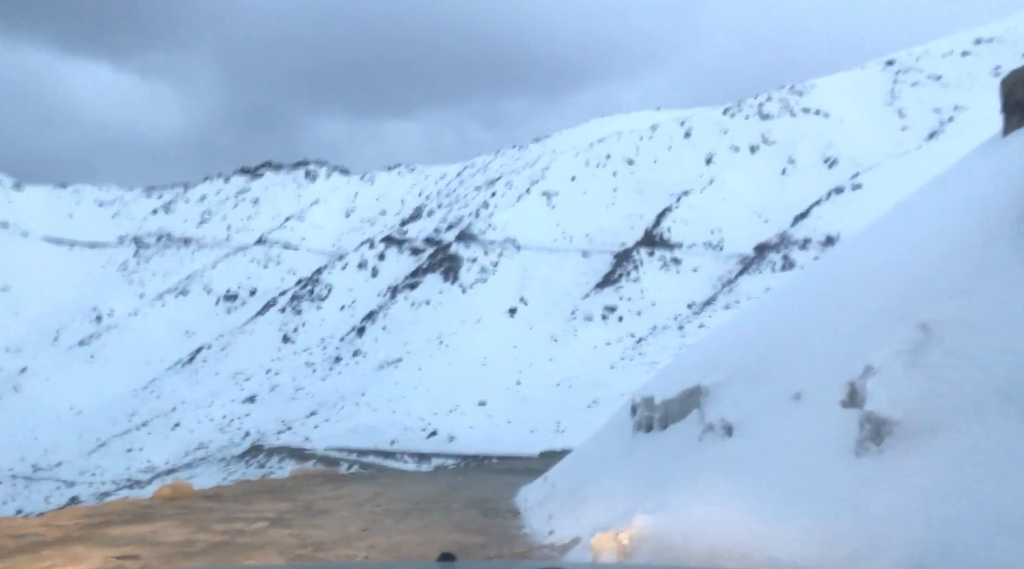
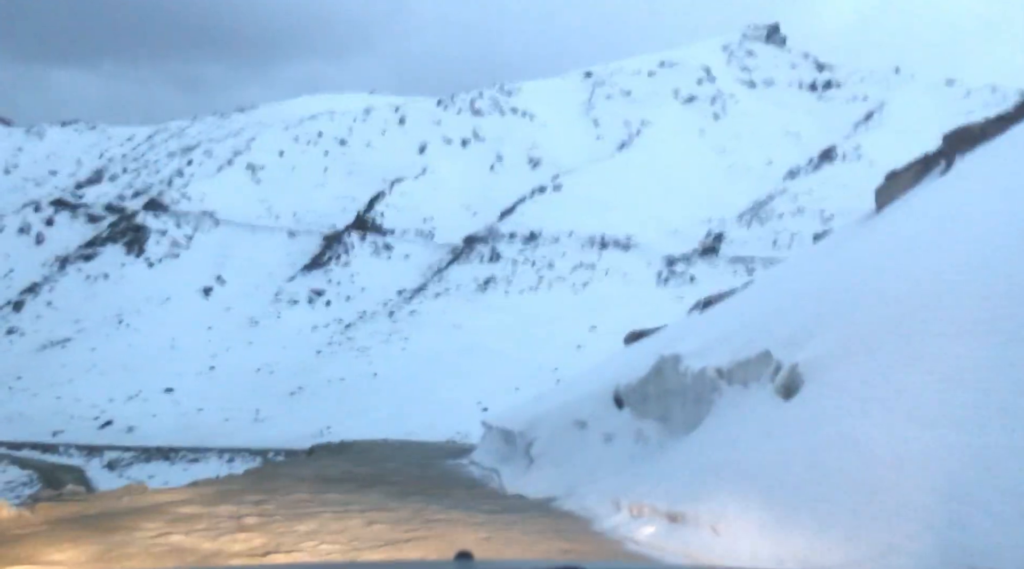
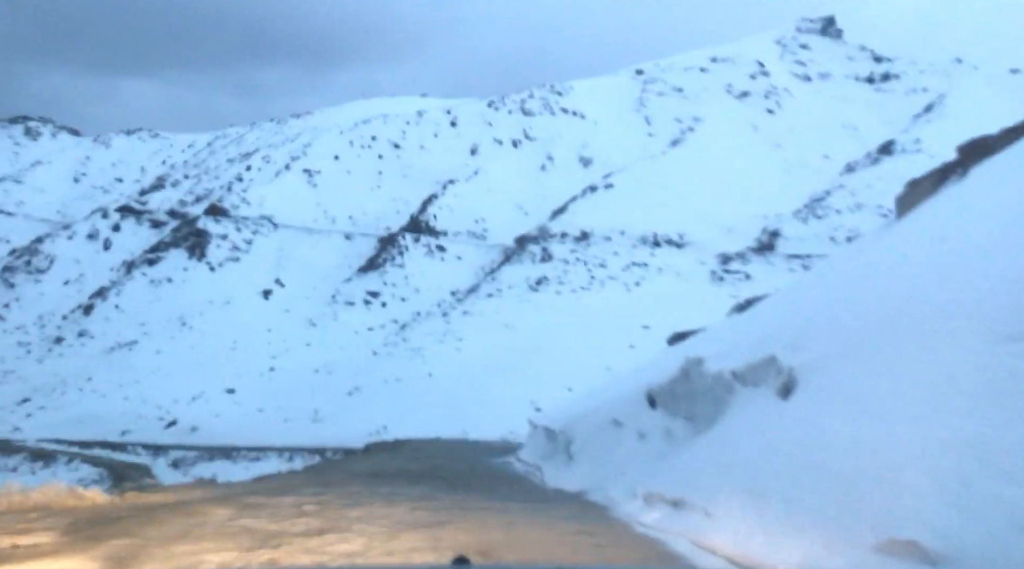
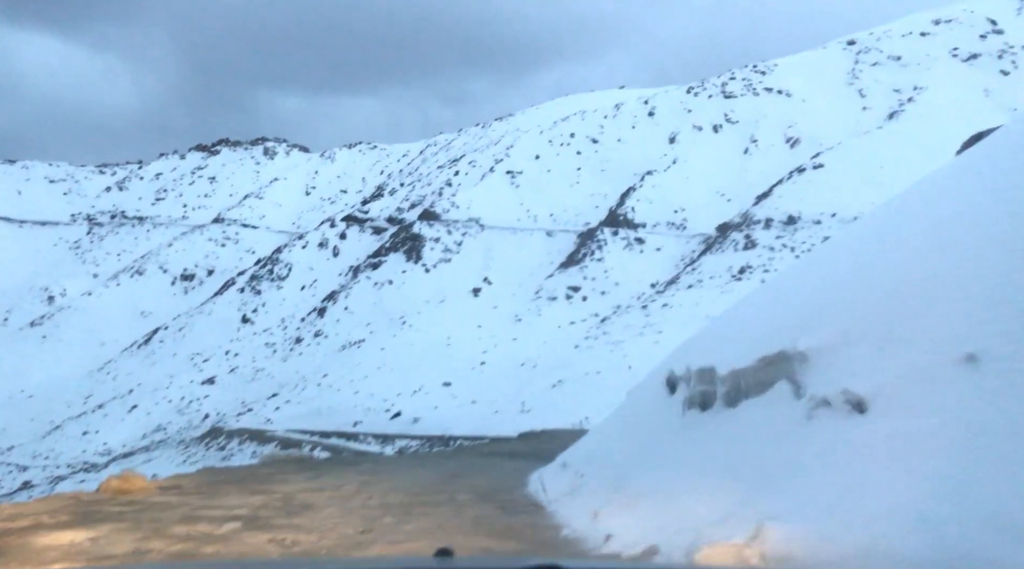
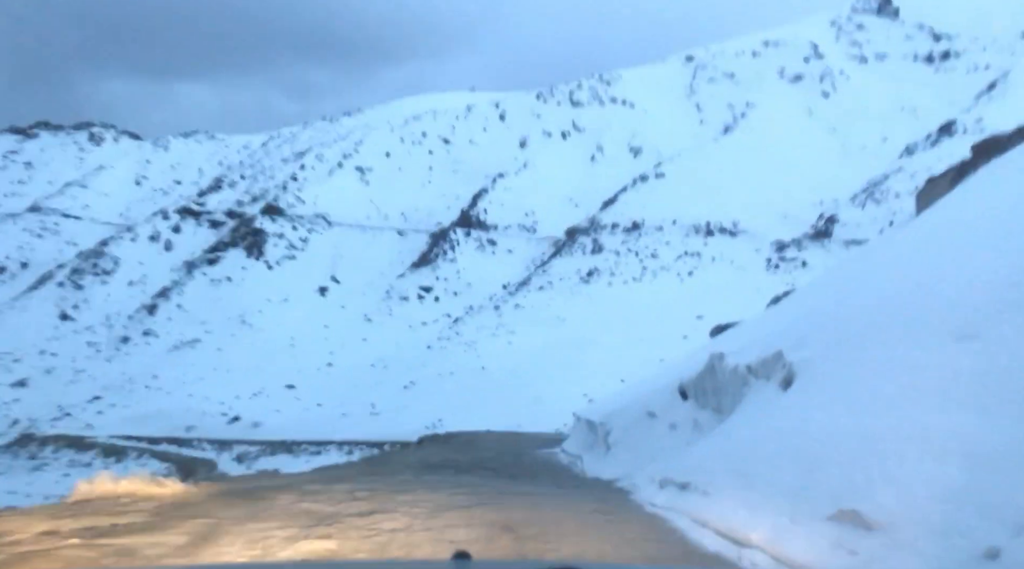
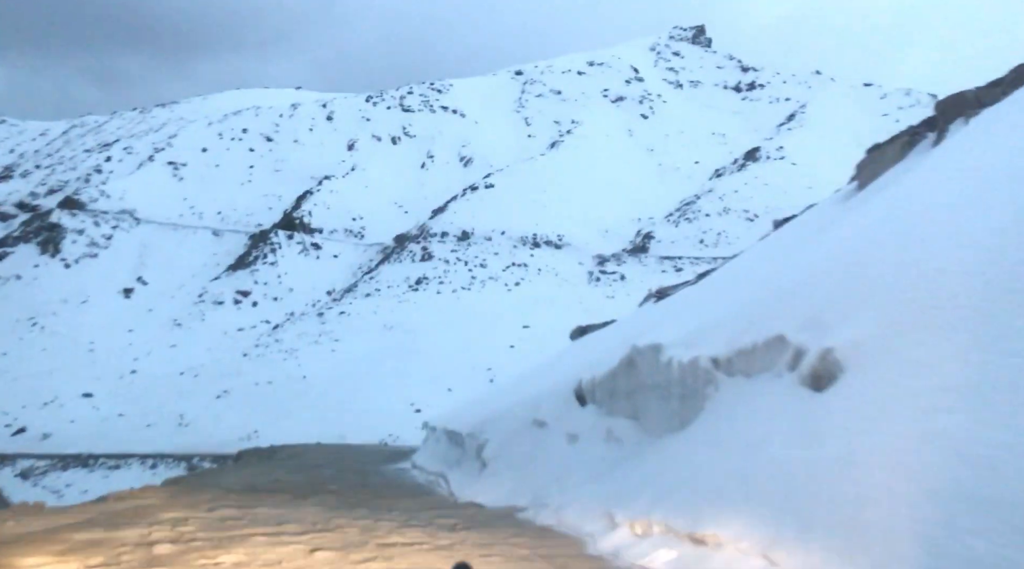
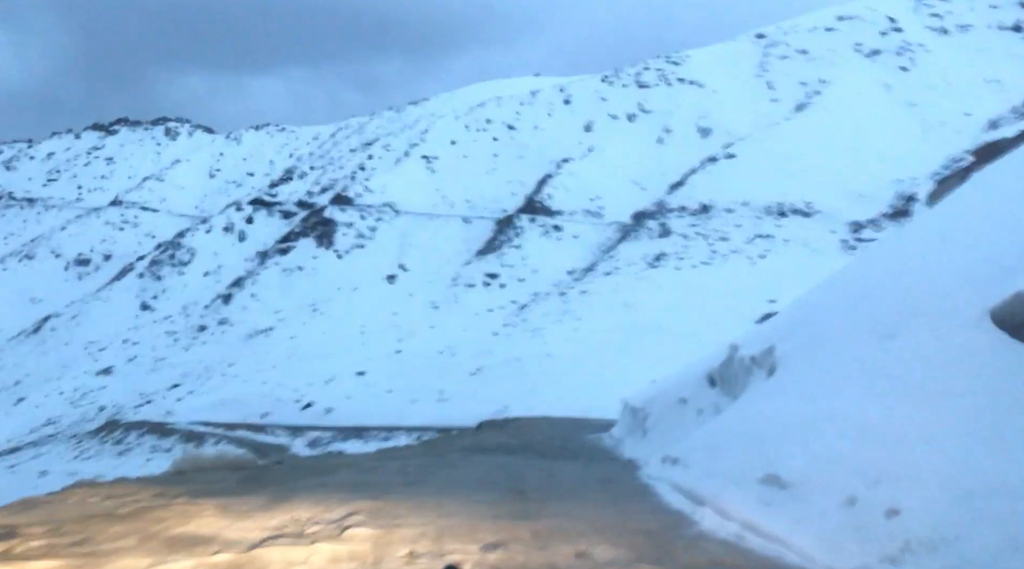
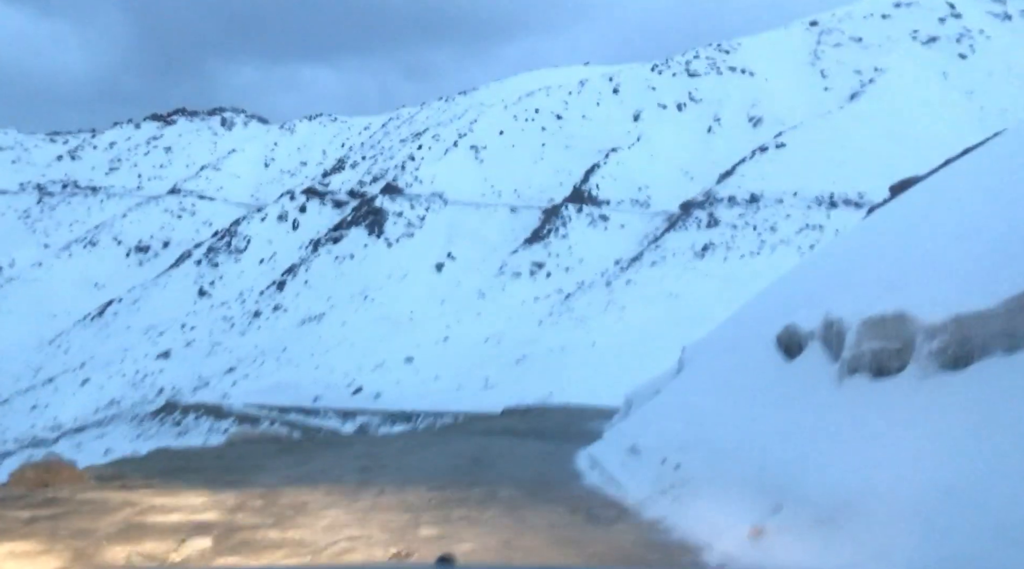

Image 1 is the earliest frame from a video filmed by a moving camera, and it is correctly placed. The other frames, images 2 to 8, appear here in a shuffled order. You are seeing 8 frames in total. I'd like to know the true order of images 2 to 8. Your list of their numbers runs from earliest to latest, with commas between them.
4, 8, 7, 5, 3, 2, 6
